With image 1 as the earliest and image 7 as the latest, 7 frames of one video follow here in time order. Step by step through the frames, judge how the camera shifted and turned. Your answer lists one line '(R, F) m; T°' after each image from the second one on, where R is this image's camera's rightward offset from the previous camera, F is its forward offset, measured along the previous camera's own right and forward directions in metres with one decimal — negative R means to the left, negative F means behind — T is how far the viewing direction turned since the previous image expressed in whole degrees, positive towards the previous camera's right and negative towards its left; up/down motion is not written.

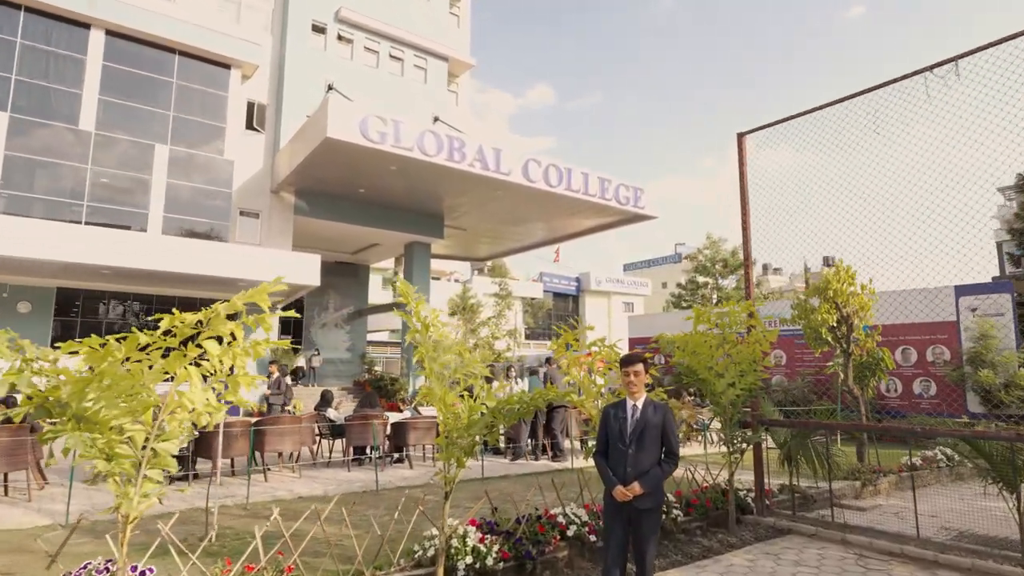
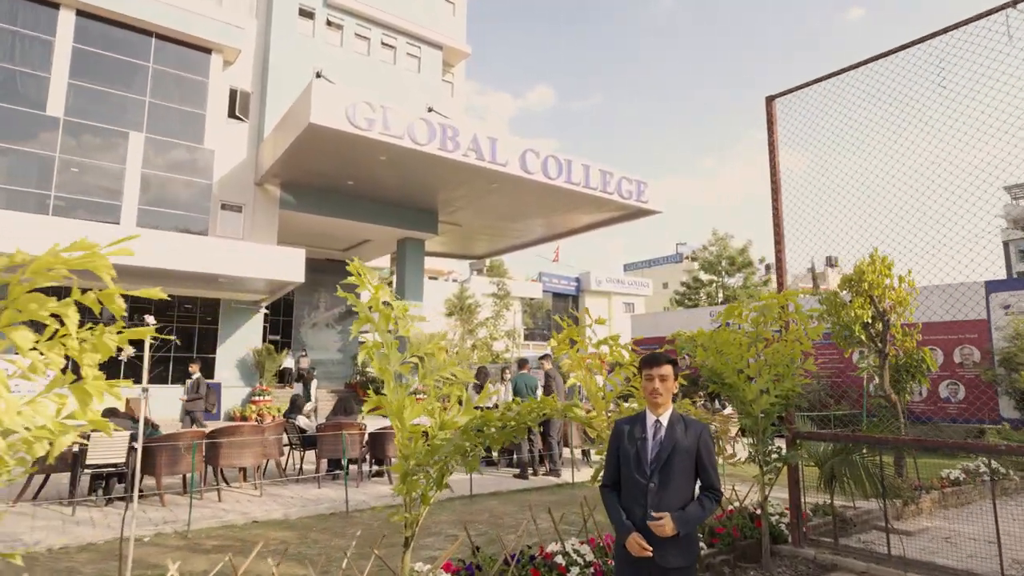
(+0.1, +1.0) m; 0°
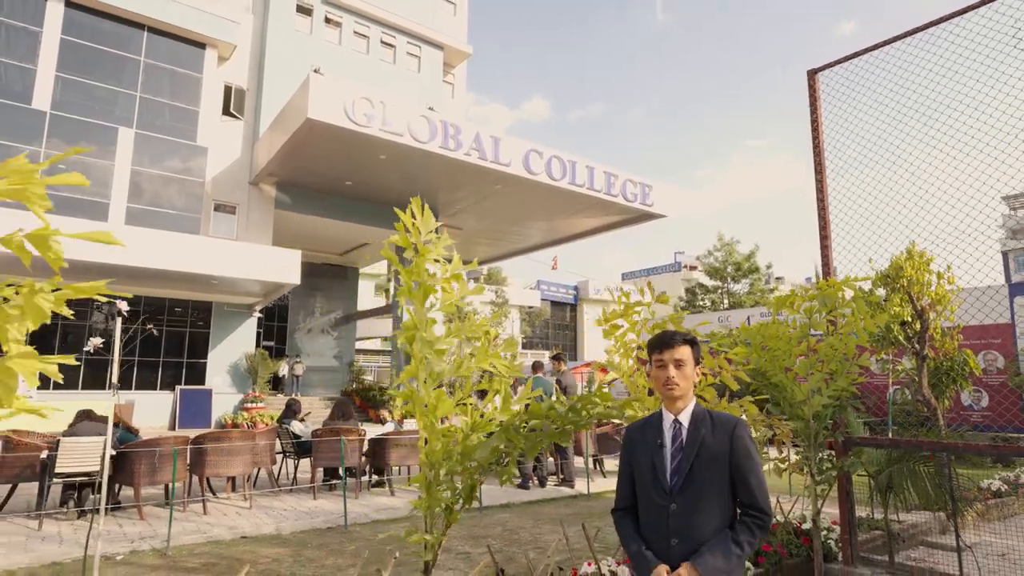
(-0.2, +0.6) m; 0°
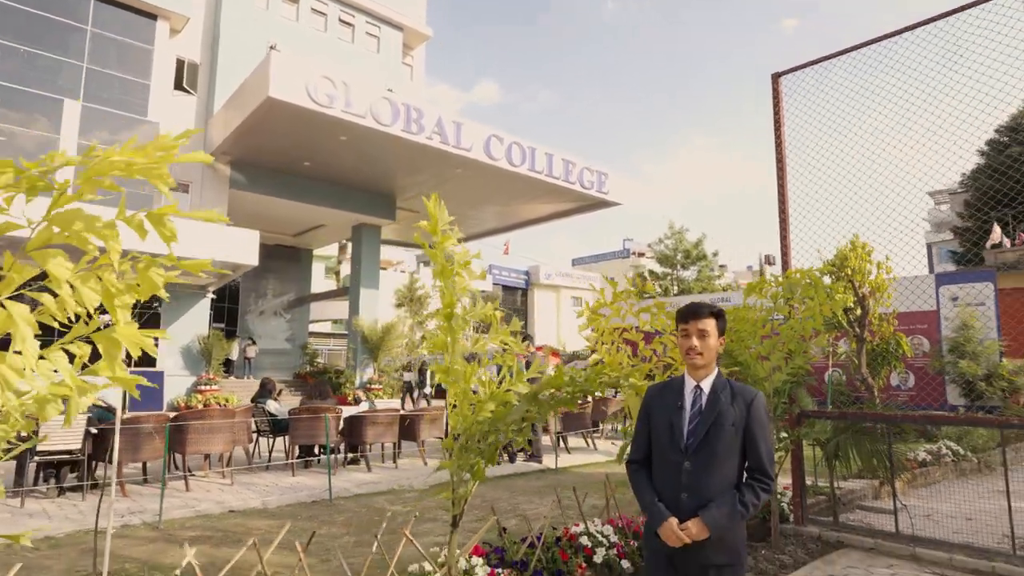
(-0.3, -0.3) m; +5°
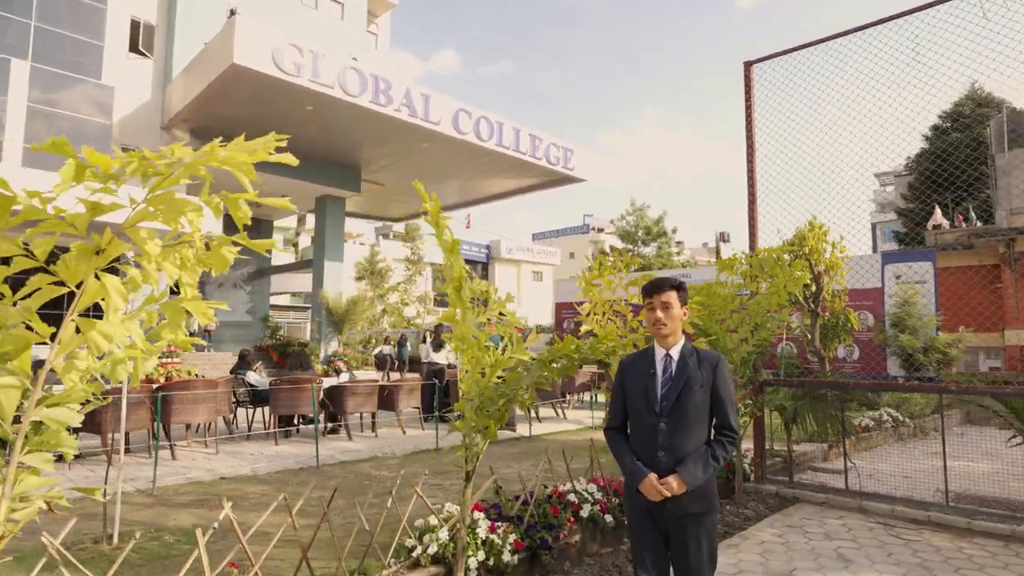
(-0.2, -0.2) m; +4°
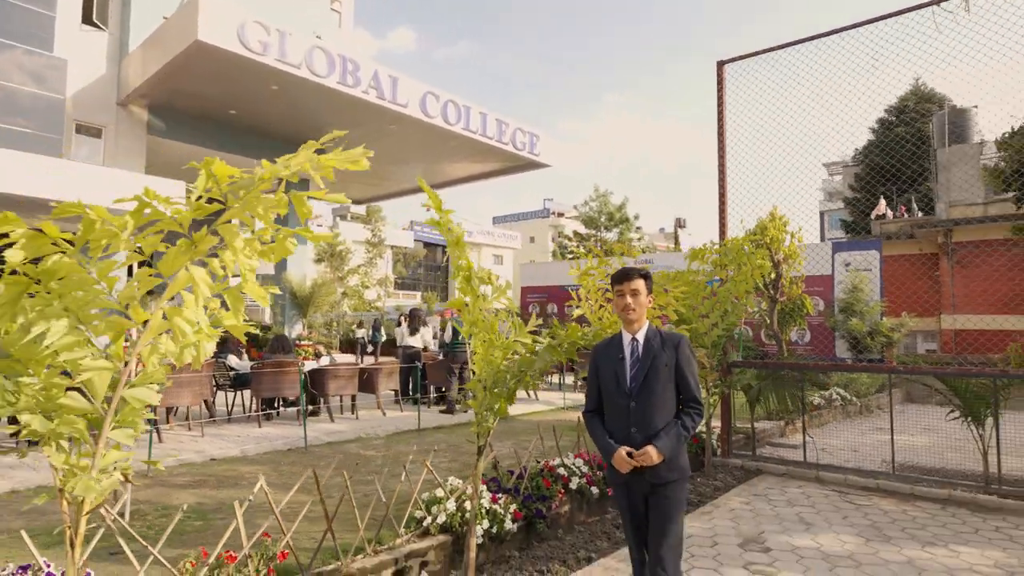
(-0.3, -0.2) m; +4°
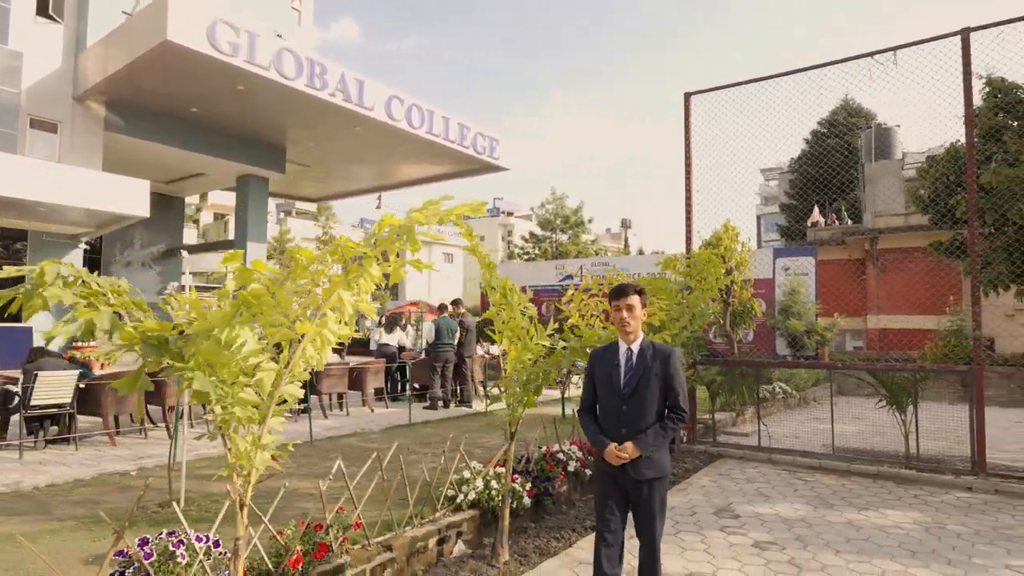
(-0.5, -0.6) m; +5°
